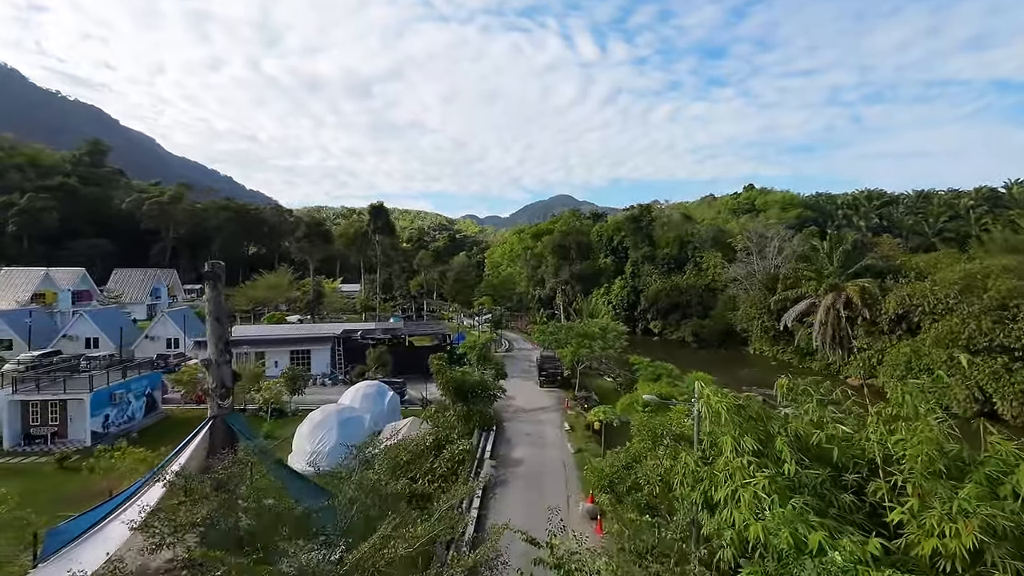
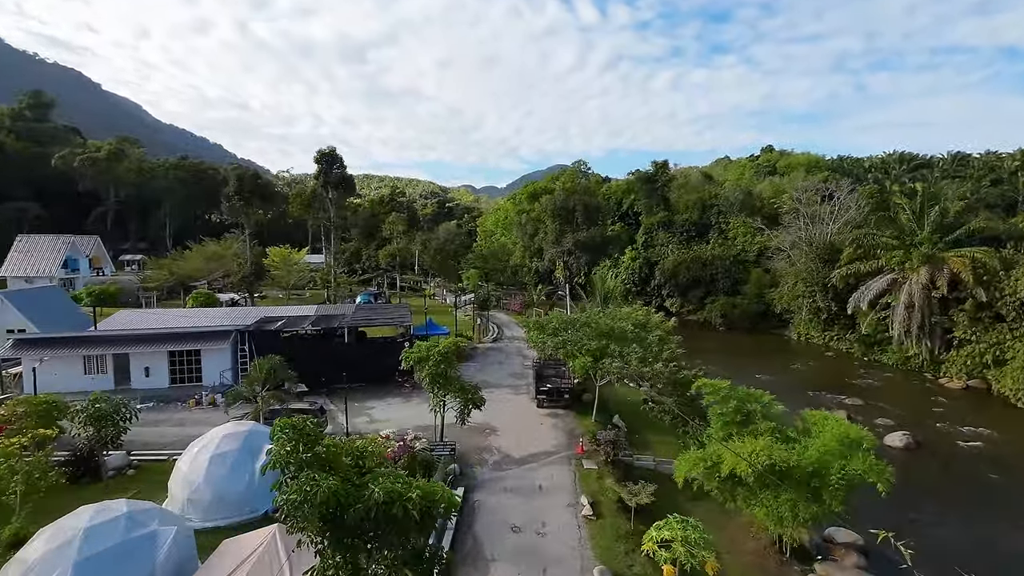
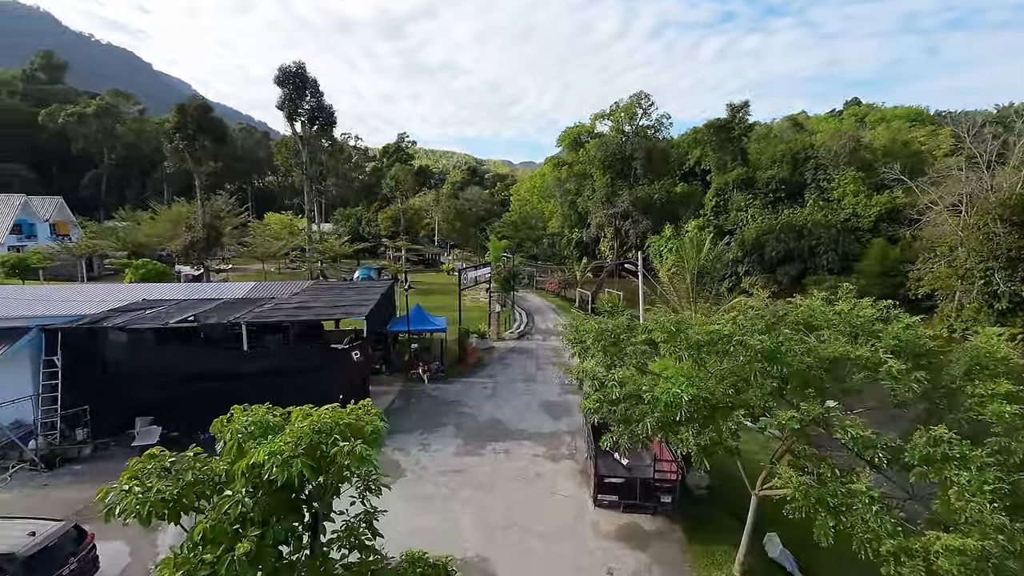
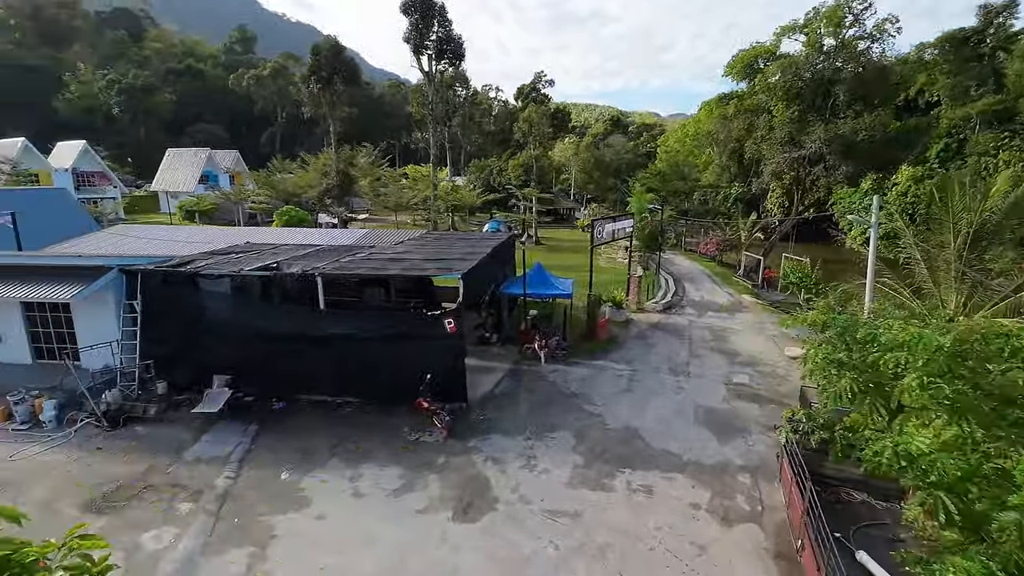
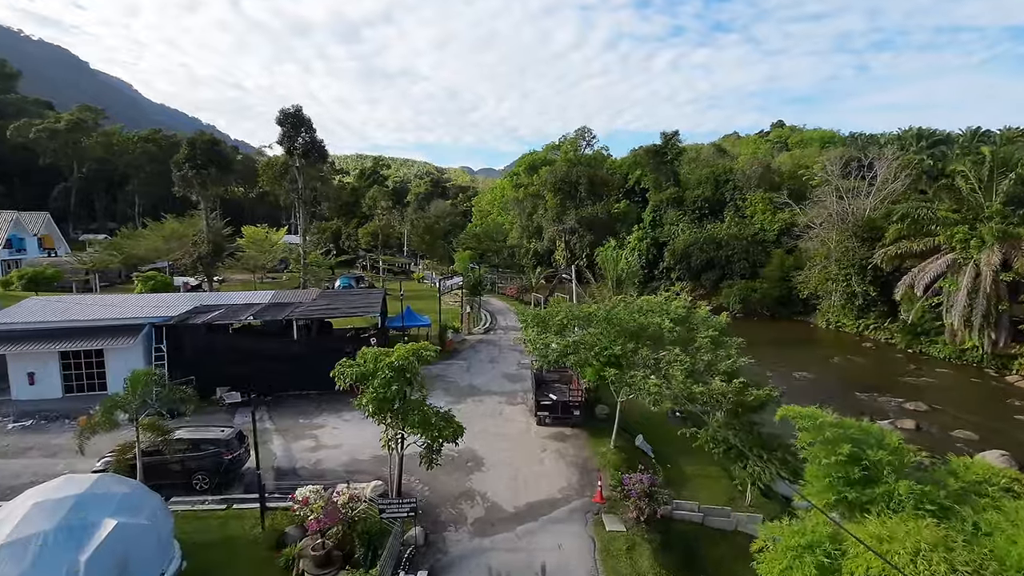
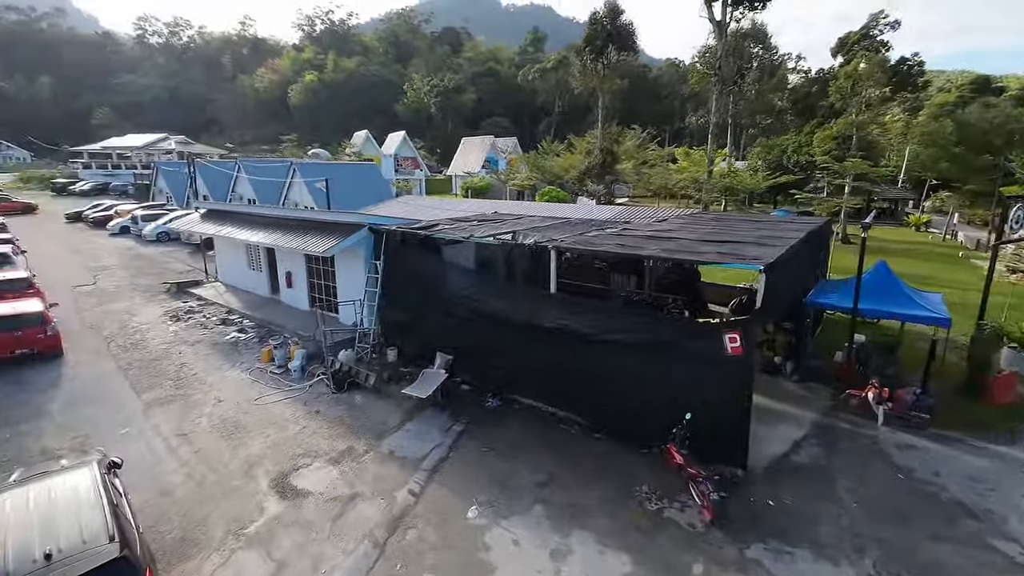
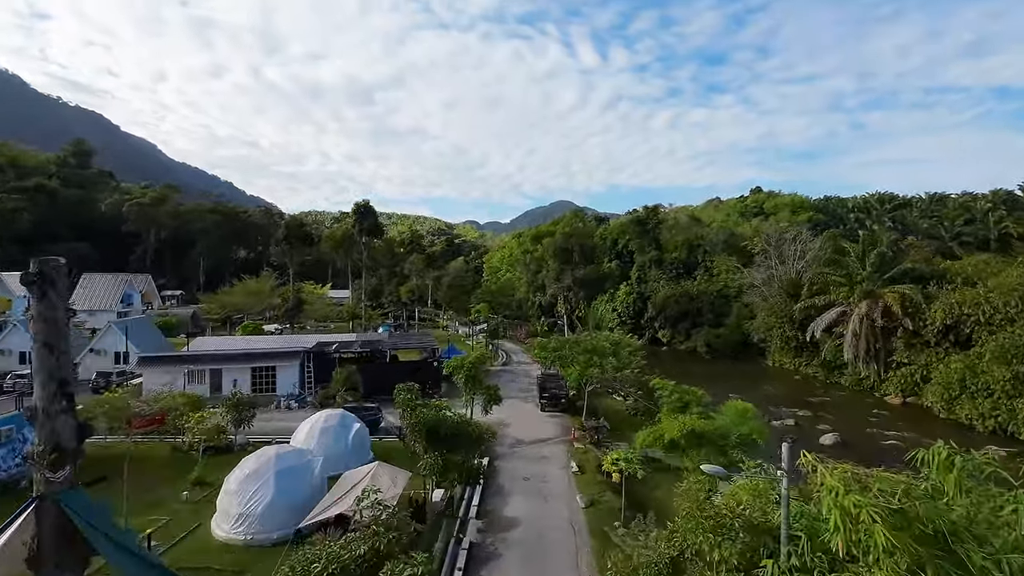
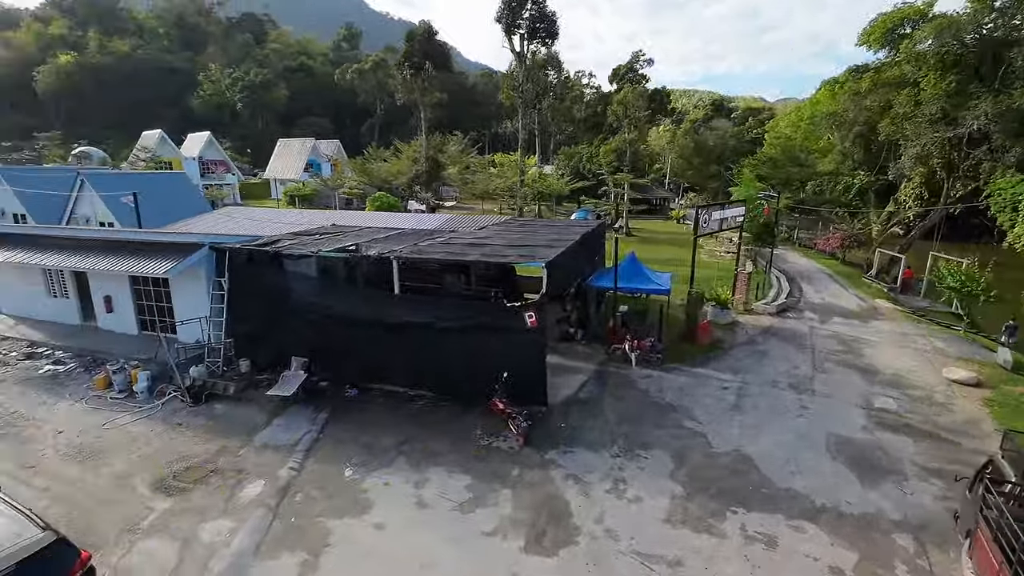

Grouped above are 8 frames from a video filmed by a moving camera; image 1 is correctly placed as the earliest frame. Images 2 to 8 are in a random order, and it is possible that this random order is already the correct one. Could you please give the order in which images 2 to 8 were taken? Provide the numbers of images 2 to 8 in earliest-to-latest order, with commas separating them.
7, 2, 5, 3, 4, 8, 6
